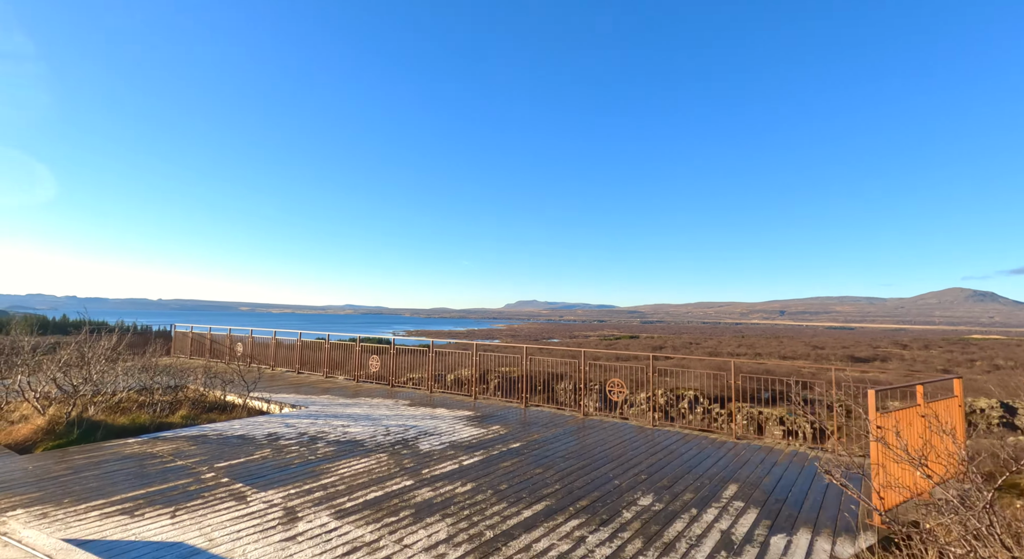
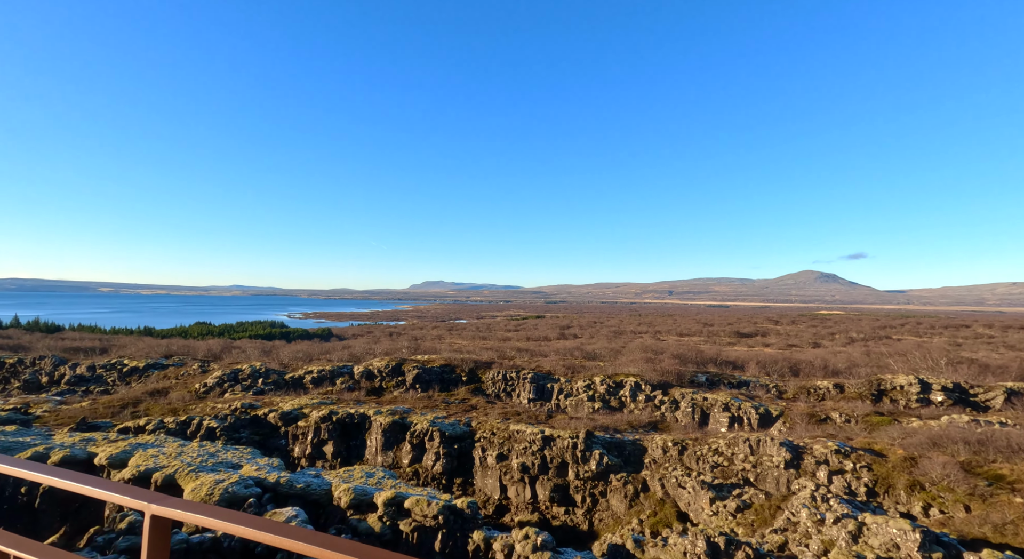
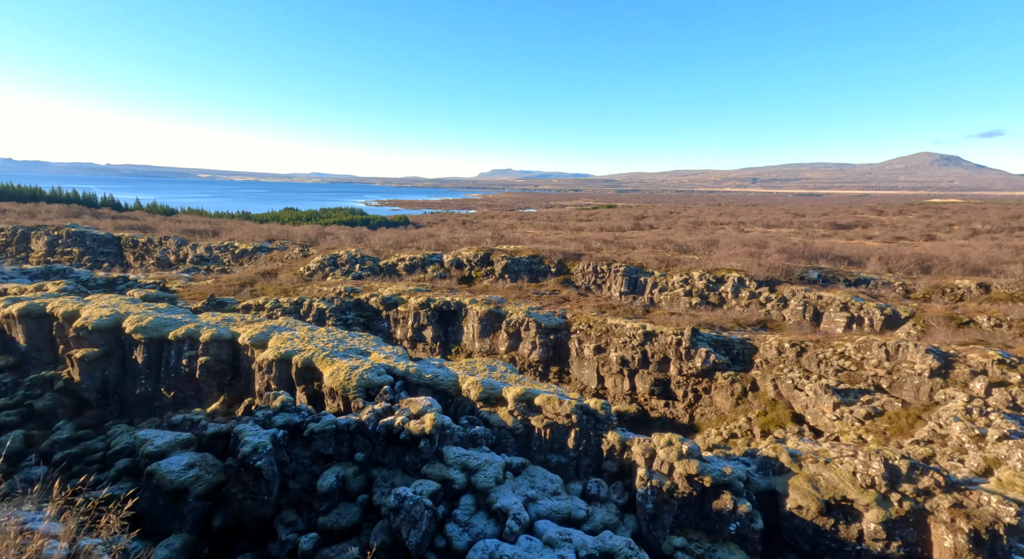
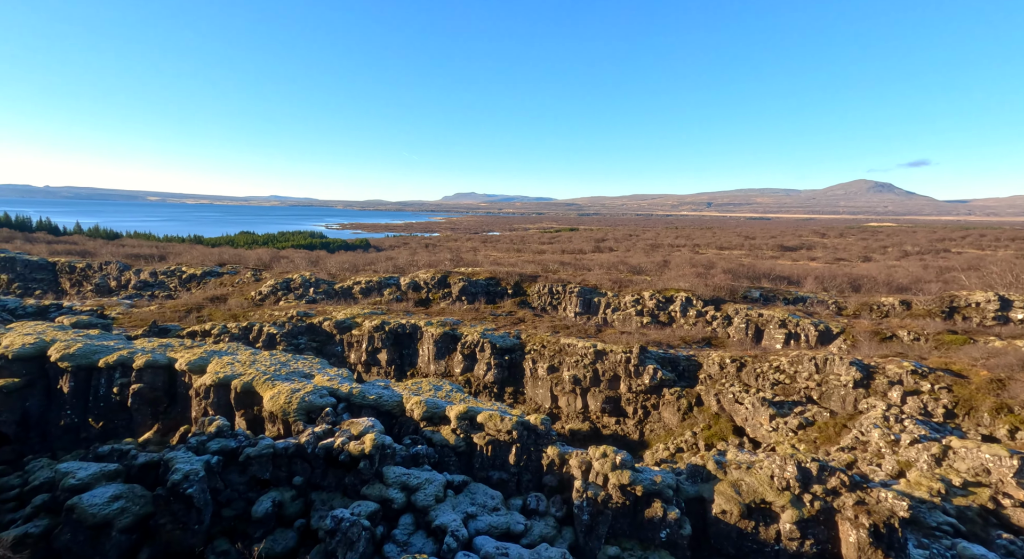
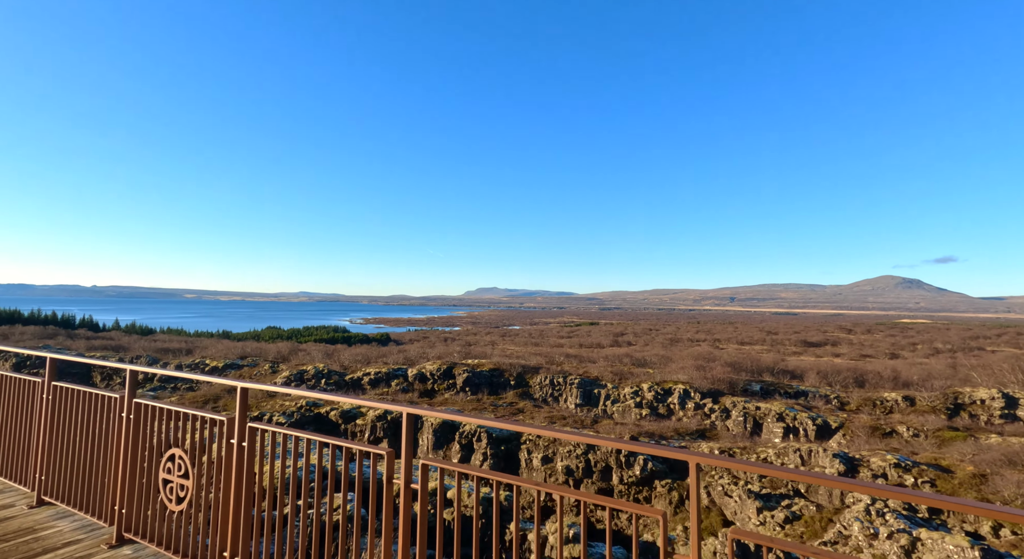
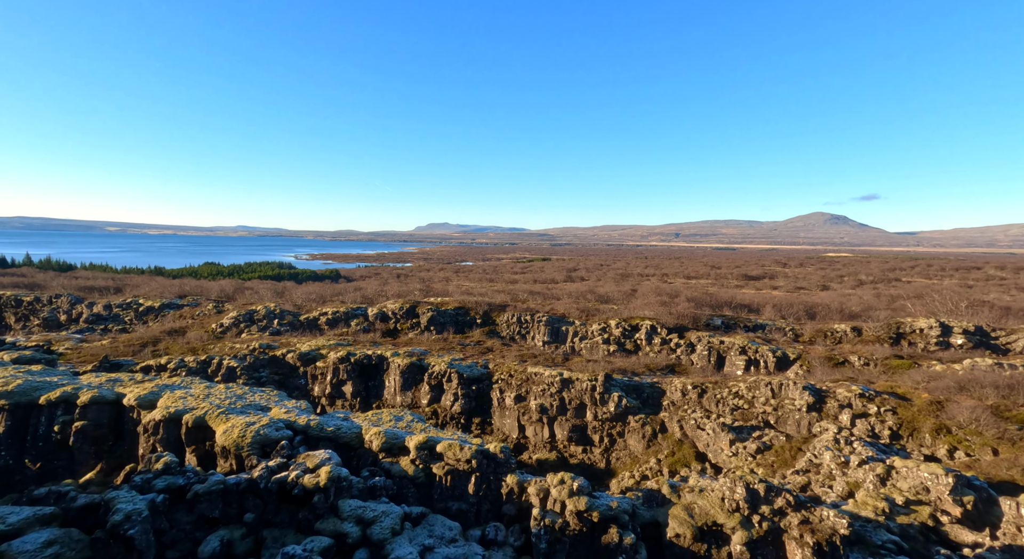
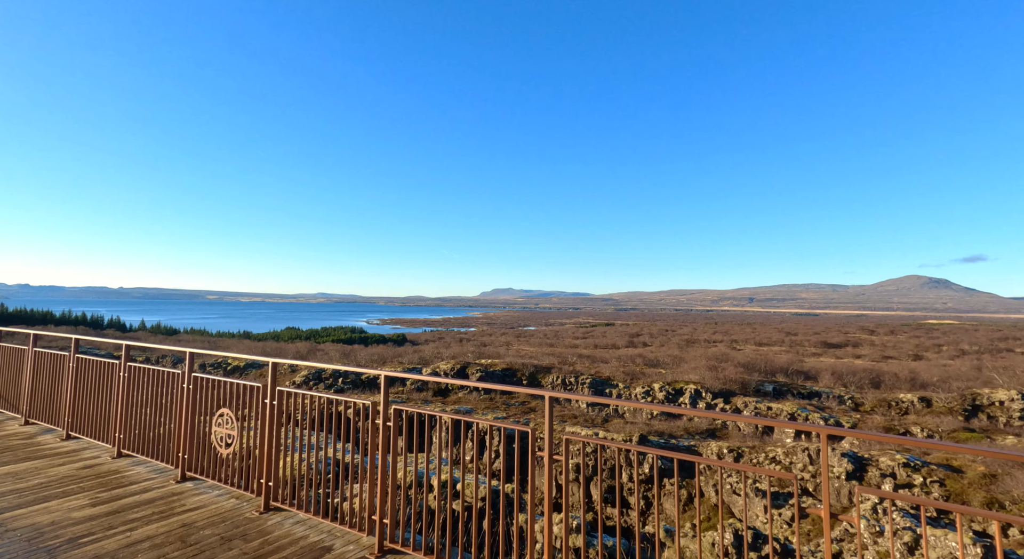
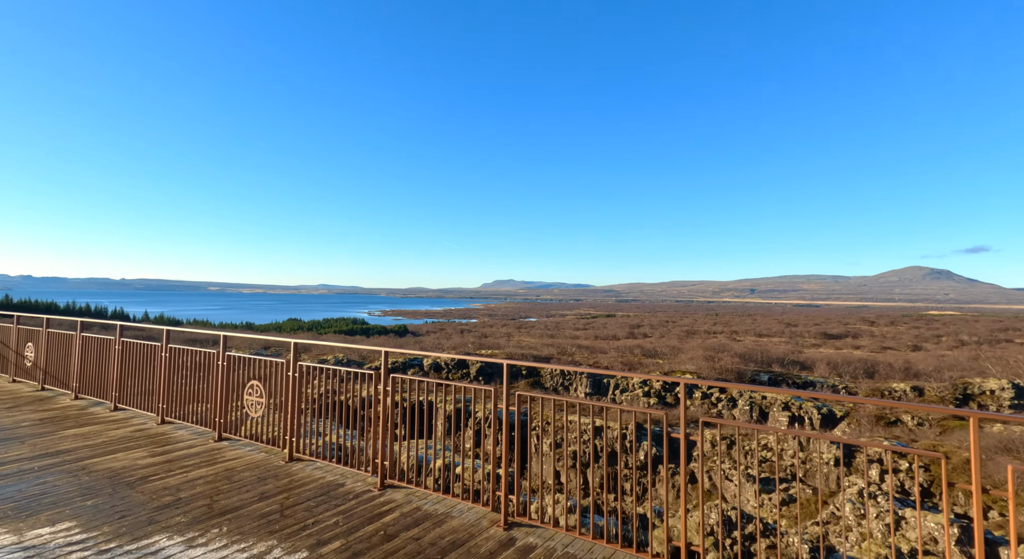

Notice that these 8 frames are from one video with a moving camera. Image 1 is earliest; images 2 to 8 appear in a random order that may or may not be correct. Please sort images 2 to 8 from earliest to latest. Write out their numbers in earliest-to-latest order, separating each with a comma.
8, 7, 5, 2, 6, 4, 3
